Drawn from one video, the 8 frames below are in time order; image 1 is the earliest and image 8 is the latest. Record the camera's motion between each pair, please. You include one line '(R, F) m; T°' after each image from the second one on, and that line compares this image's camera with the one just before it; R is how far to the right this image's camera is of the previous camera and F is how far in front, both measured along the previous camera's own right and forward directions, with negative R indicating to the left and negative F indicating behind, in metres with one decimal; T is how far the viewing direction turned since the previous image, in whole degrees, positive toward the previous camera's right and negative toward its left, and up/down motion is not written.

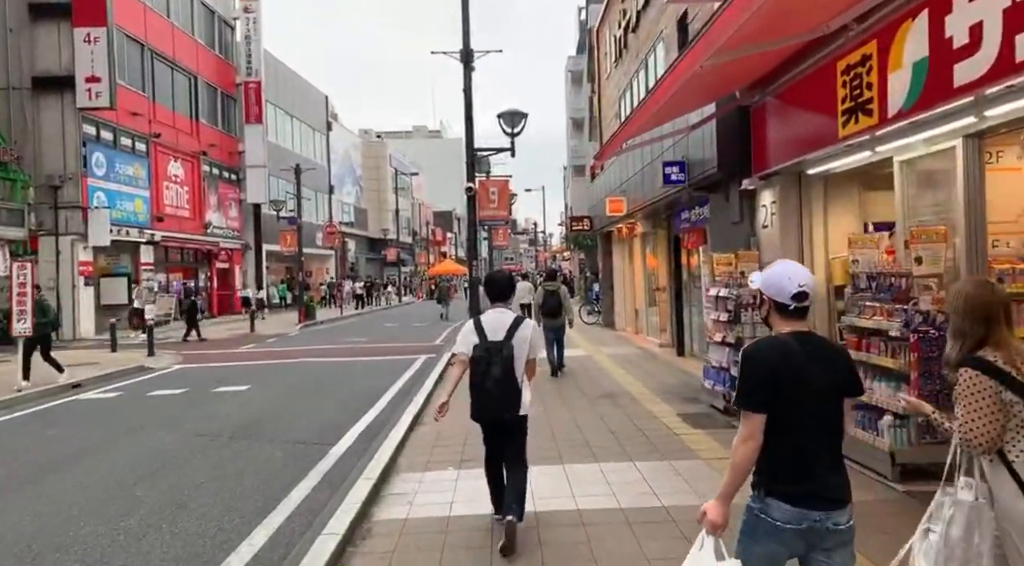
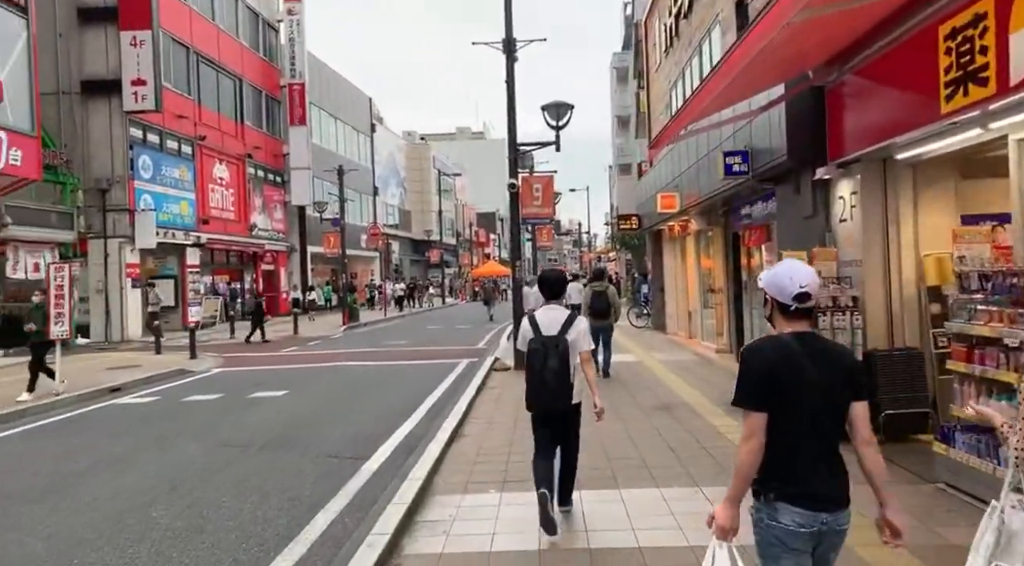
(0.0, +0.6) m; -3°
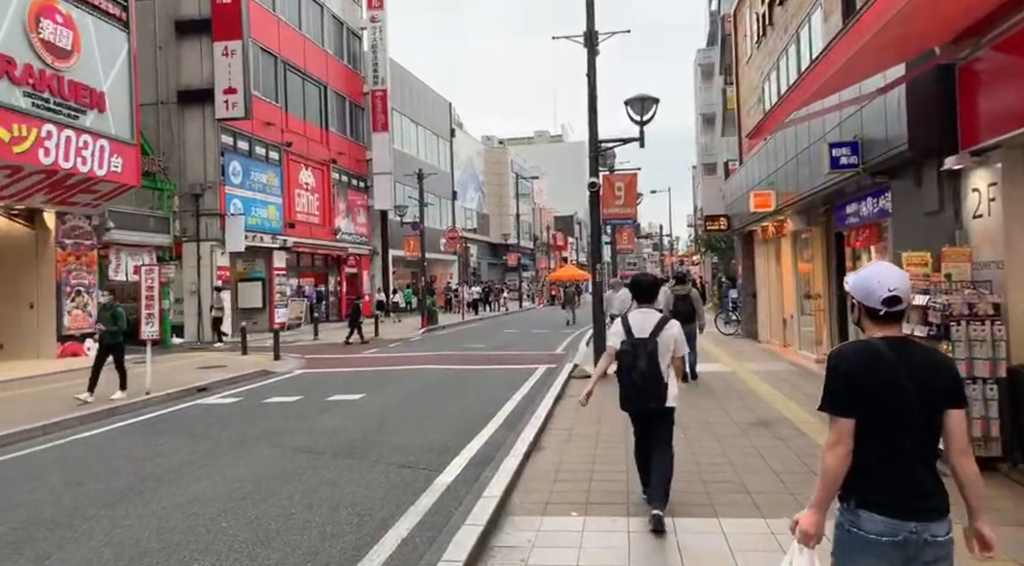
(0.0, +0.4) m; -5°
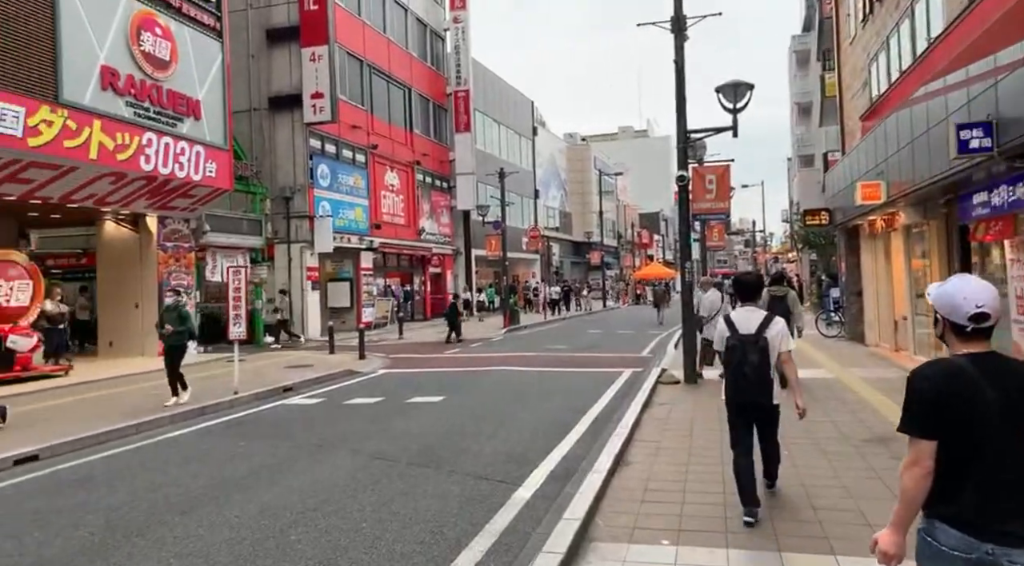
(0.0, +0.4) m; -6°
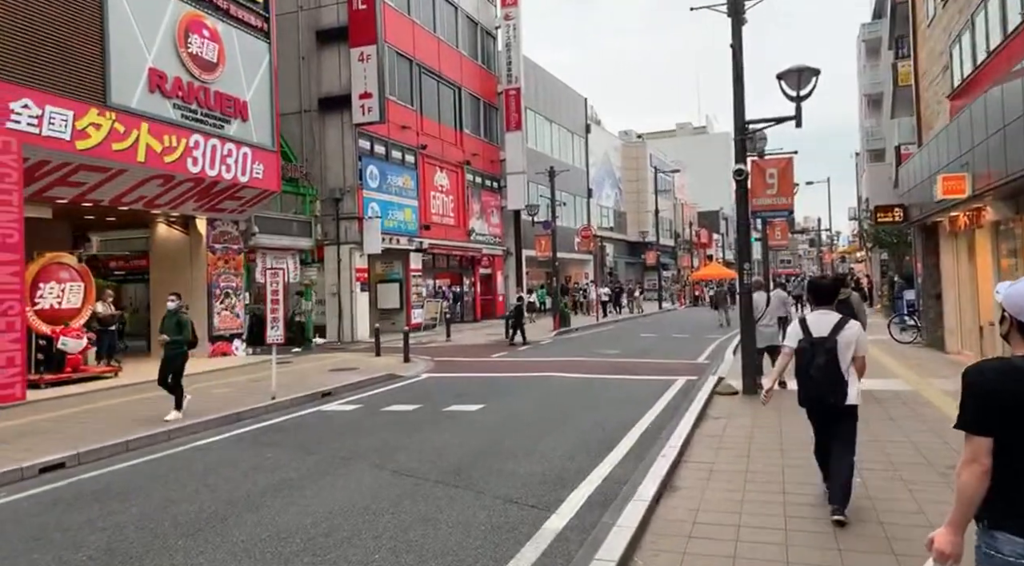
(+0.2, +0.5) m; -4°
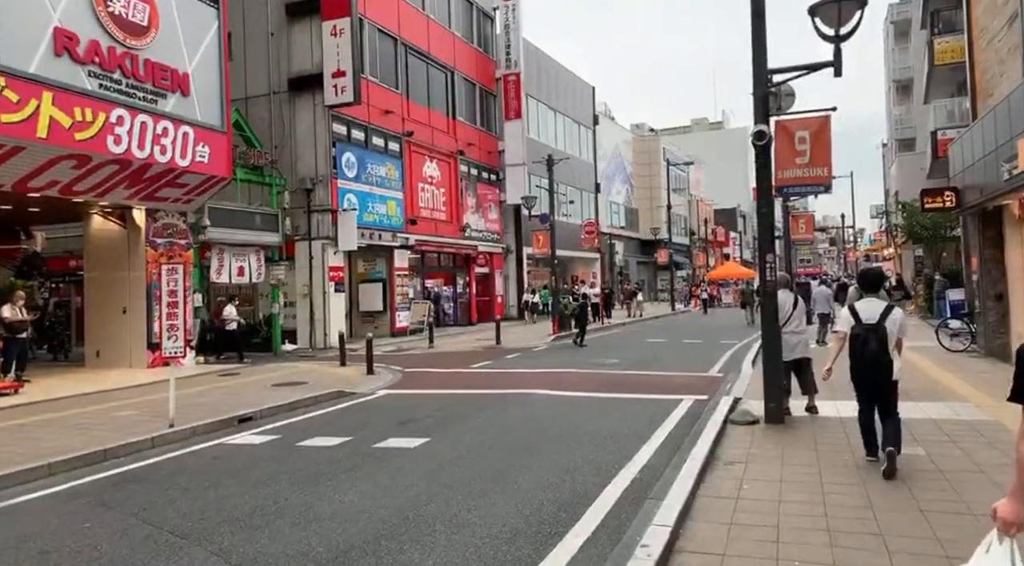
(+0.7, +2.8) m; -1°
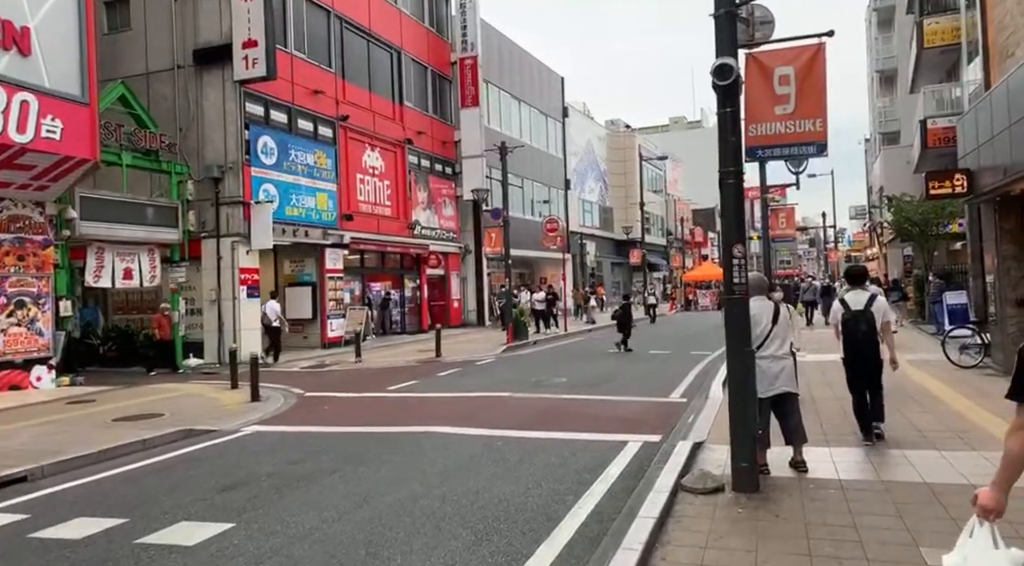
(+1.1, +3.2) m; +1°
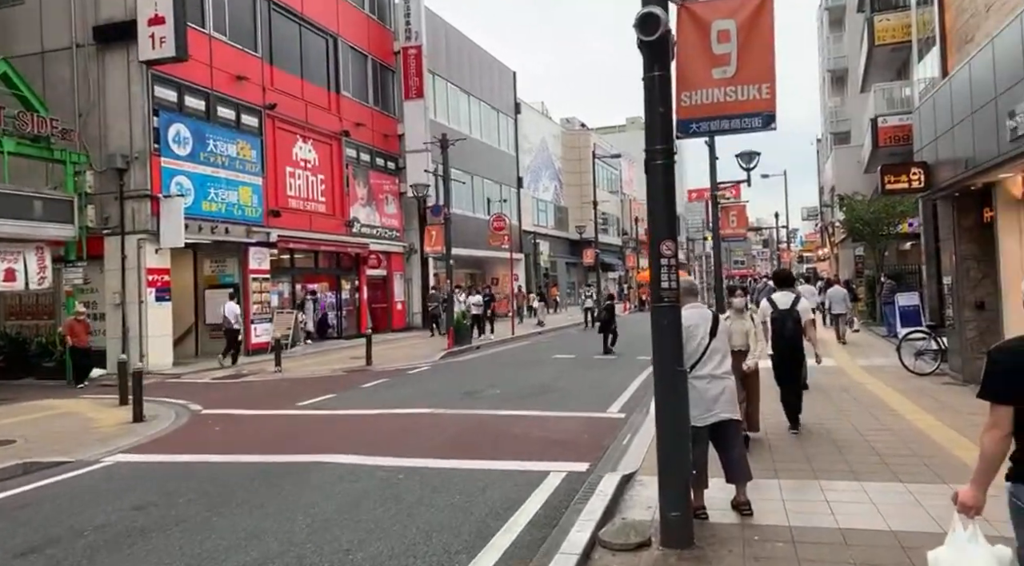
(+0.6, +1.4) m; +3°
